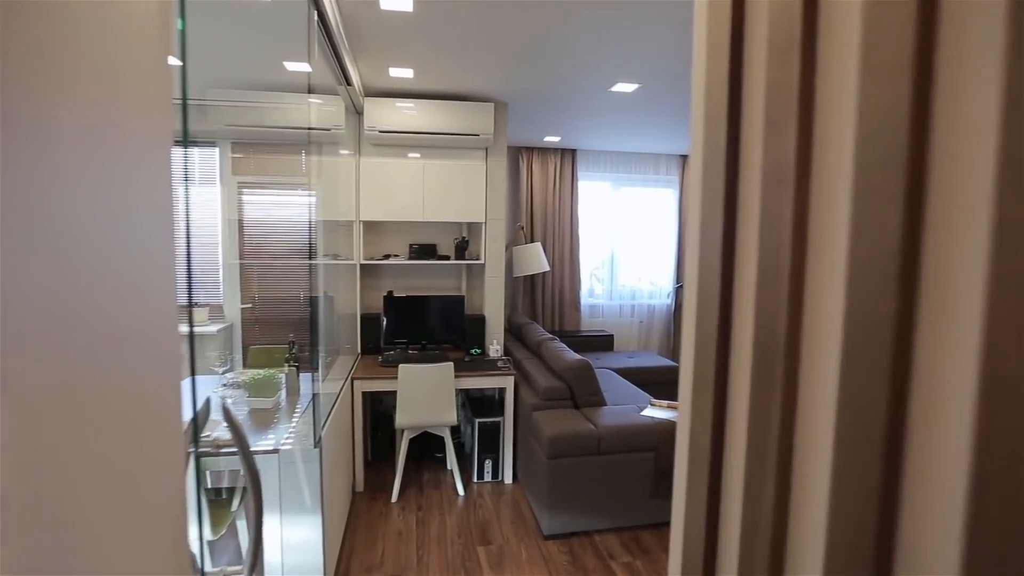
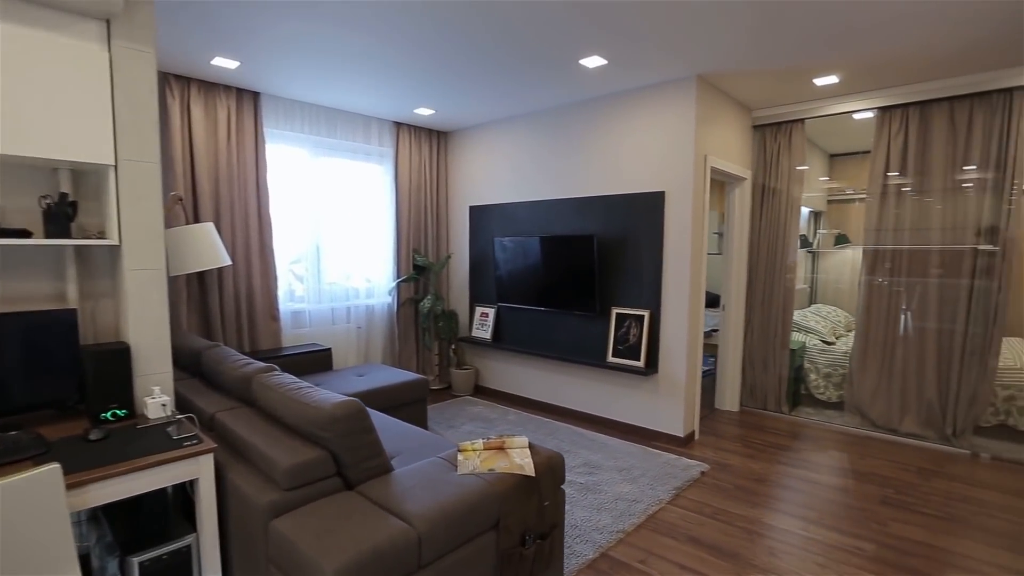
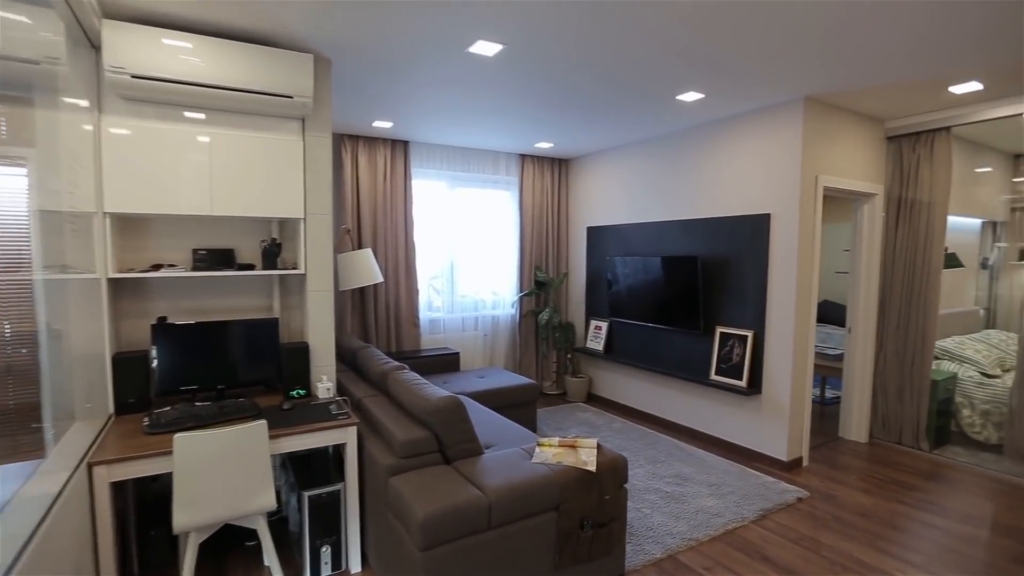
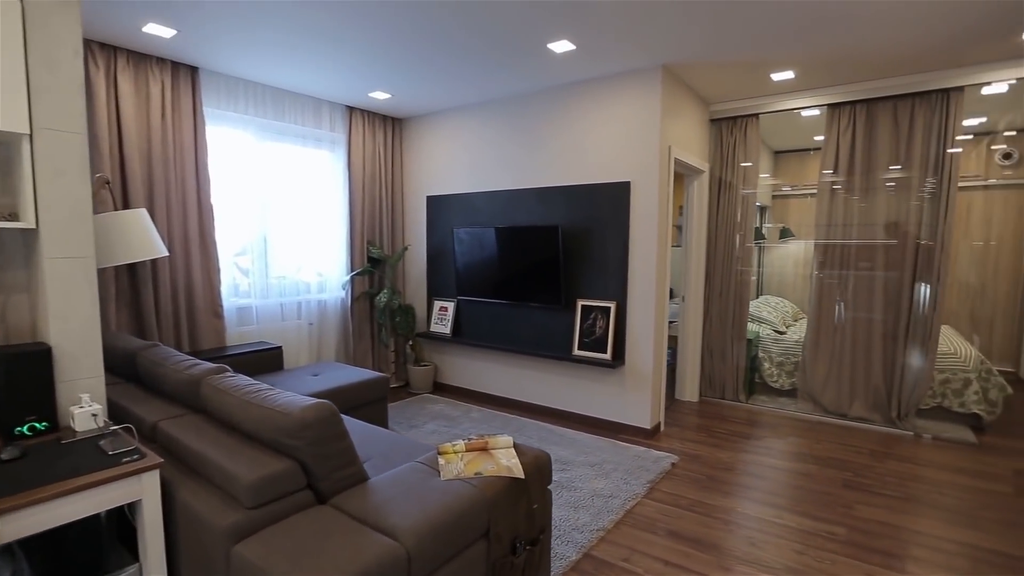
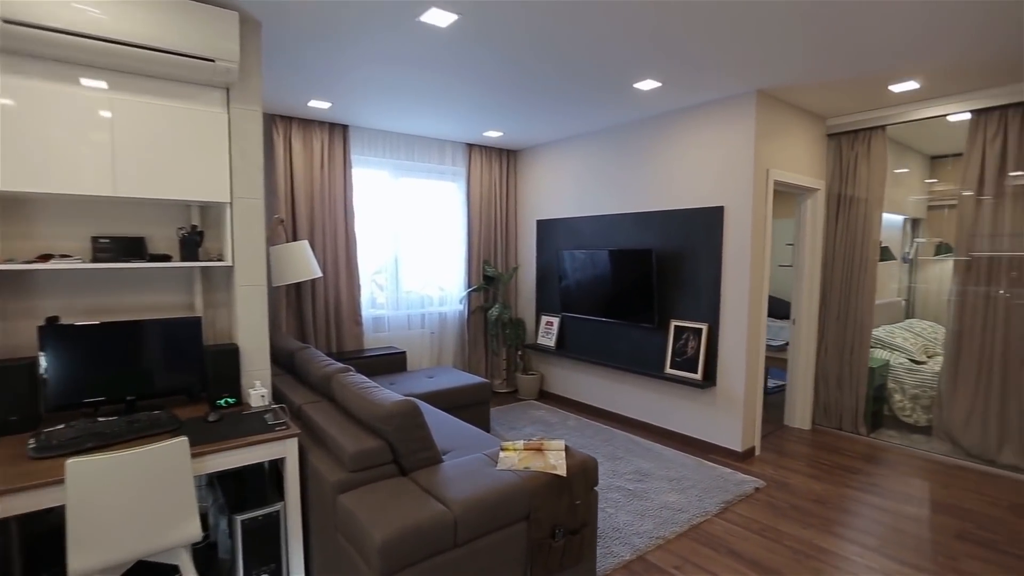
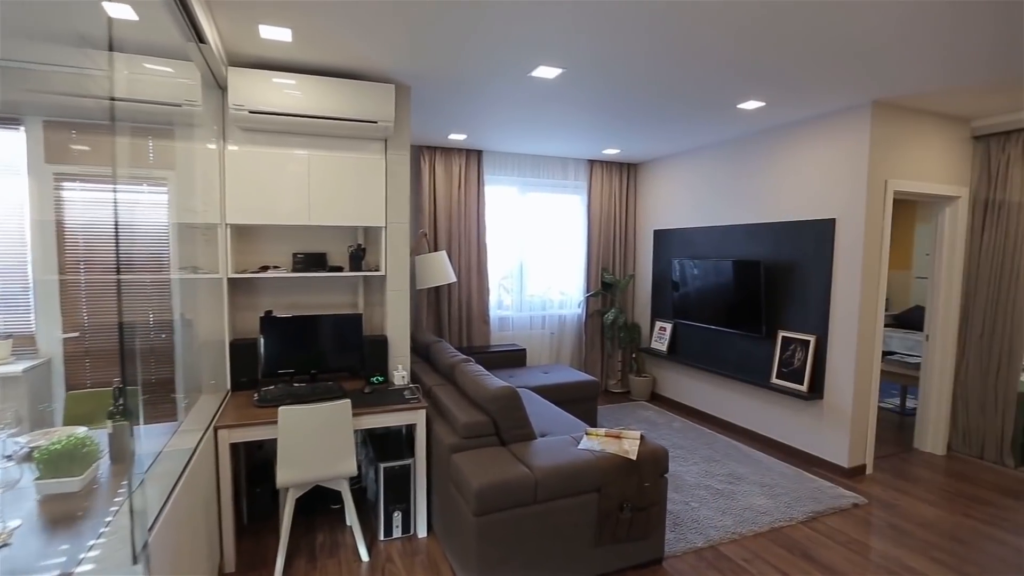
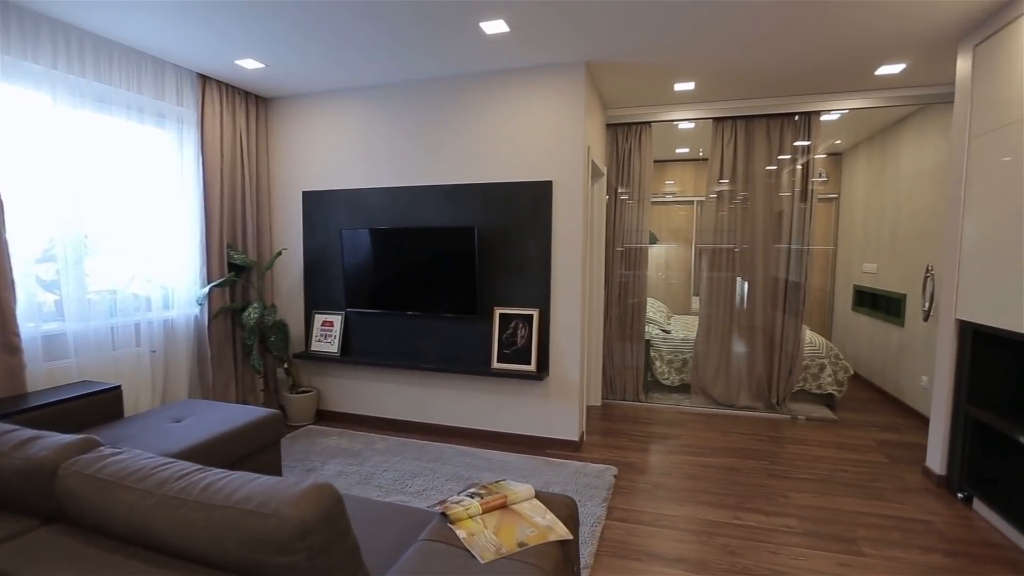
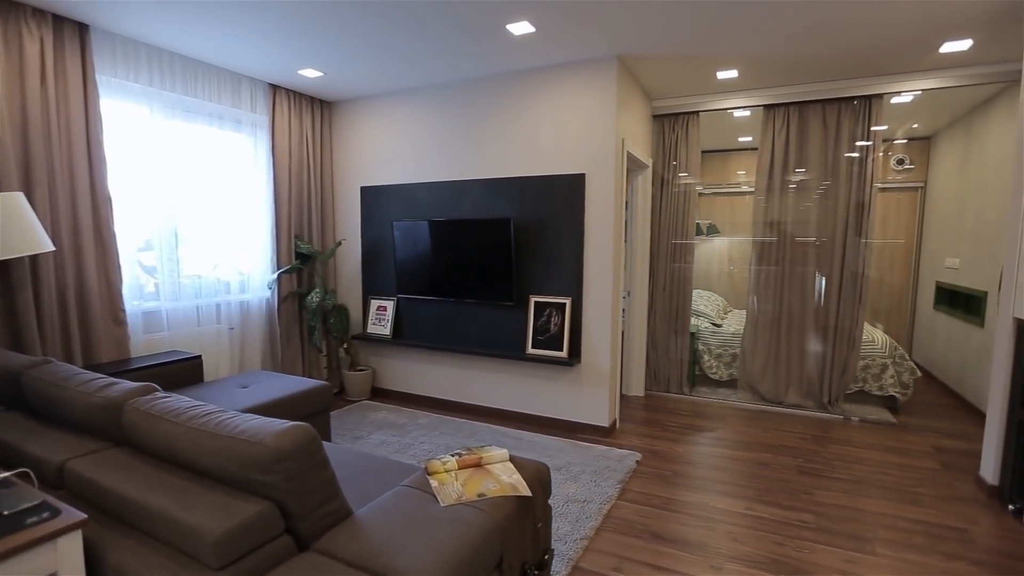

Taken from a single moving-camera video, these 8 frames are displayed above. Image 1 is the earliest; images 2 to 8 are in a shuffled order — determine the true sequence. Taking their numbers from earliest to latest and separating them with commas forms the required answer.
6, 3, 5, 2, 4, 8, 7
